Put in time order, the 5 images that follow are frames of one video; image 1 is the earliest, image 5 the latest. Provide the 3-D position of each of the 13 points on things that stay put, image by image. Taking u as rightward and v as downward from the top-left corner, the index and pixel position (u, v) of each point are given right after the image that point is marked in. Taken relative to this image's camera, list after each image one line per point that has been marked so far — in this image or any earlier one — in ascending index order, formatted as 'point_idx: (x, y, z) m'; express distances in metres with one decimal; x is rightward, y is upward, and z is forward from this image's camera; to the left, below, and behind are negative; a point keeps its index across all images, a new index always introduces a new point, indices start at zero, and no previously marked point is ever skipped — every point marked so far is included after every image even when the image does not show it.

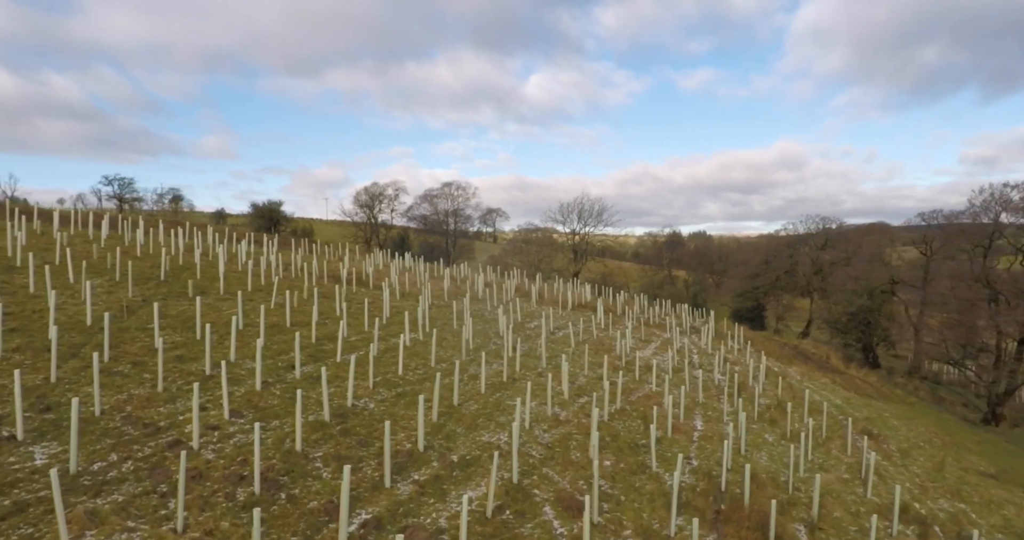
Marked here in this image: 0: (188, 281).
0: (-10.8, -0.4, +19.6) m
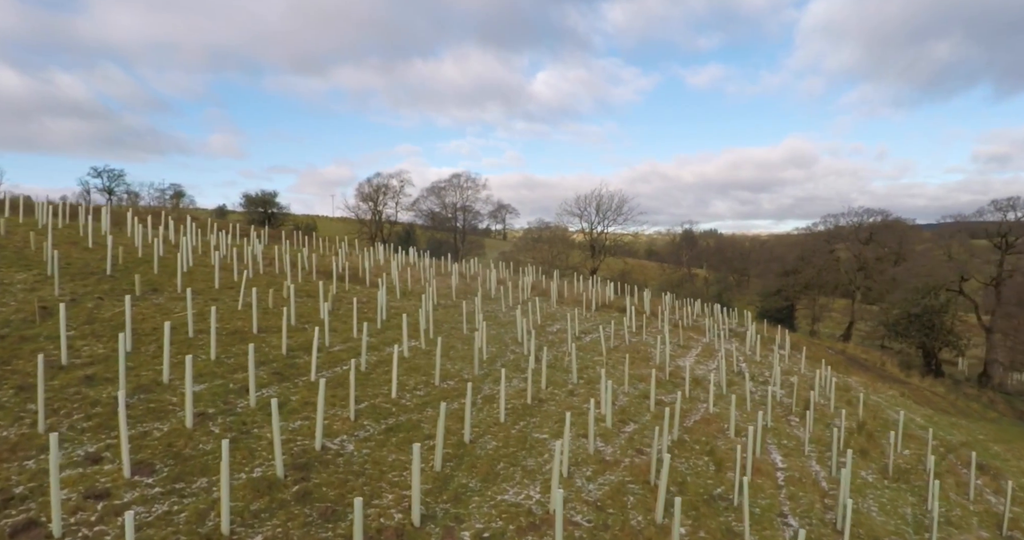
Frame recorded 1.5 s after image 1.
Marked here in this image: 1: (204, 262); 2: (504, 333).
0: (-10.2, -0.2, +16.0) m
1: (-10.2, +0.2, +19.6) m
2: (-0.3, -2.0, +19.2) m
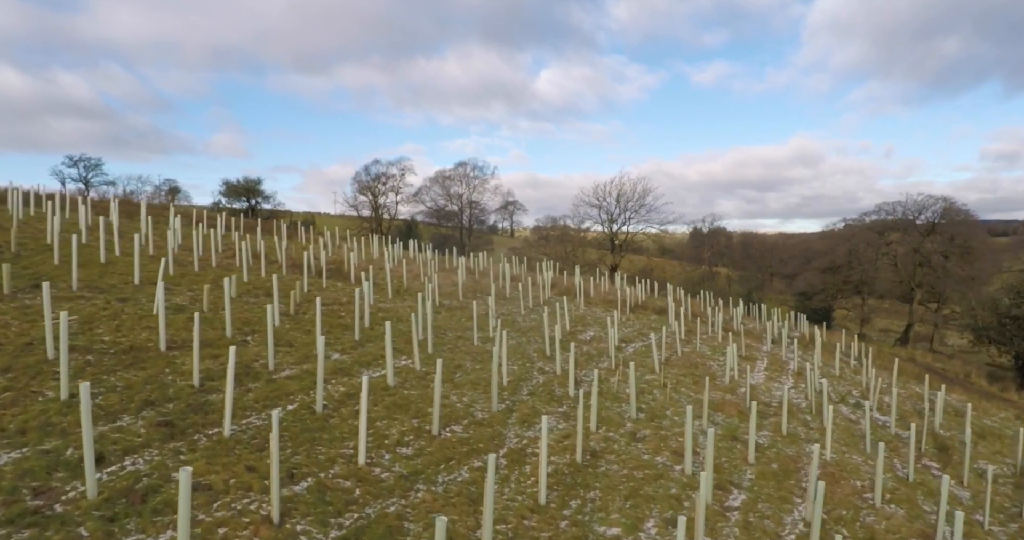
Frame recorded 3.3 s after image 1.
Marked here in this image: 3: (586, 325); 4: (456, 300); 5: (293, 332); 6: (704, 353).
0: (-9.6, 0.0, +11.5) m
1: (-9.6, +0.5, +15.1) m
2: (+0.3, -1.8, +14.6) m
3: (+2.3, -1.7, +18.0) m
4: (-1.7, -0.9, +18.0) m
5: (-4.1, -1.2, +10.9) m
6: (+5.8, -2.5, +17.9) m
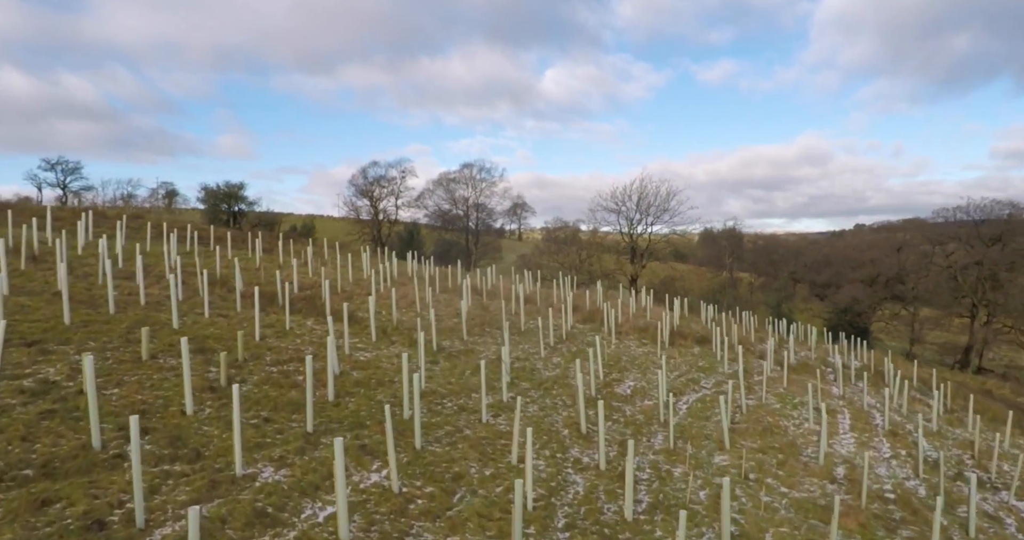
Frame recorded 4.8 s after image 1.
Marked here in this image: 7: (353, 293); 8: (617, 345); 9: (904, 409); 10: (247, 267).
0: (-9.3, -0.8, +7.9) m
1: (-9.2, -0.3, +11.4) m
2: (+0.7, -2.6, +10.9) m
3: (+2.7, -2.4, +14.3) m
4: (-1.3, -1.7, +14.3) m
5: (-3.7, -1.9, +7.2) m
6: (+6.2, -3.3, +14.1) m
7: (-4.5, -0.7, +16.7) m
8: (+3.0, -2.1, +16.8) m
9: (+11.2, -3.9, +16.7) m
10: (-8.3, +0.2, +18.5) m
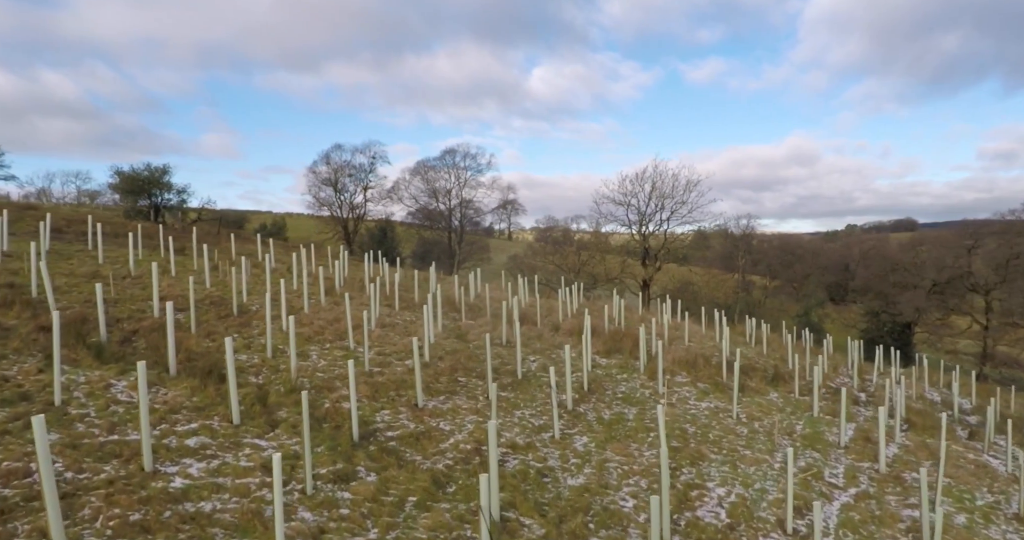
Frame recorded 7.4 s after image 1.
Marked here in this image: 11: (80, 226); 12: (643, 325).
0: (-9.3, -1.0, +1.6) m
1: (-9.3, -0.5, +5.1) m
2: (+0.7, -2.8, +4.7) m
3: (+2.6, -2.6, +8.1) m
4: (-1.4, -1.9, +8.1) m
5: (-3.7, -2.1, +0.9) m
6: (+6.1, -3.5, +8.0) m
7: (-4.7, -0.9, +10.5) m
8: (+2.8, -2.3, +10.7) m
9: (+11.0, -4.1, +10.7) m
10: (-8.5, 0.0, +12.2) m
11: (-13.7, +1.5, +18.5) m
12: (+3.9, -1.7, +17.5) m
